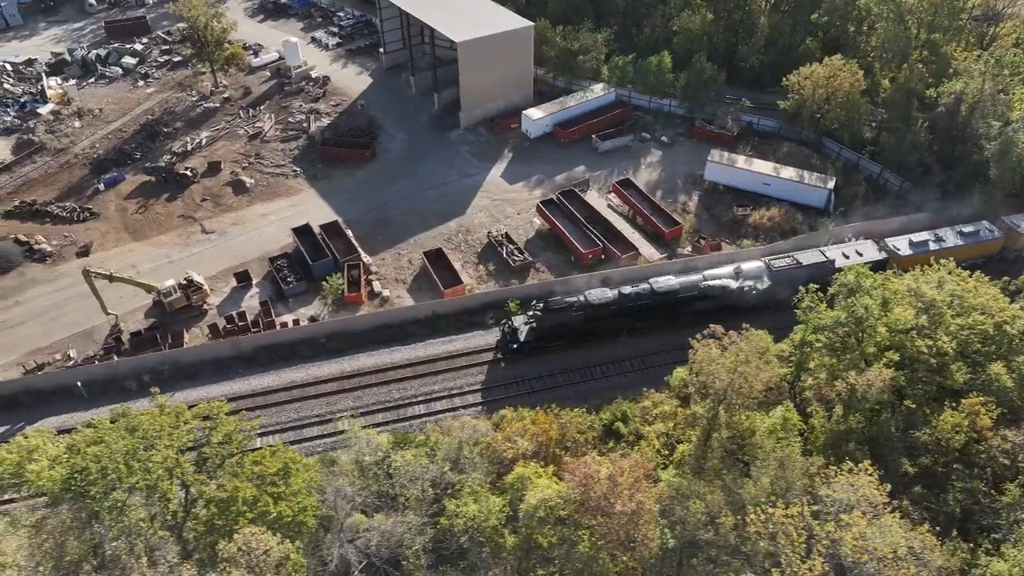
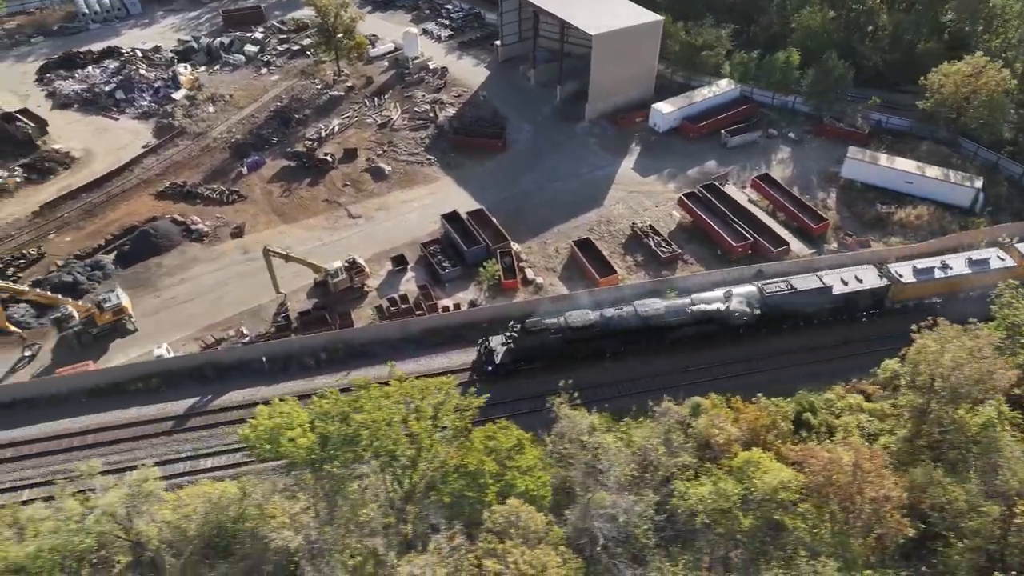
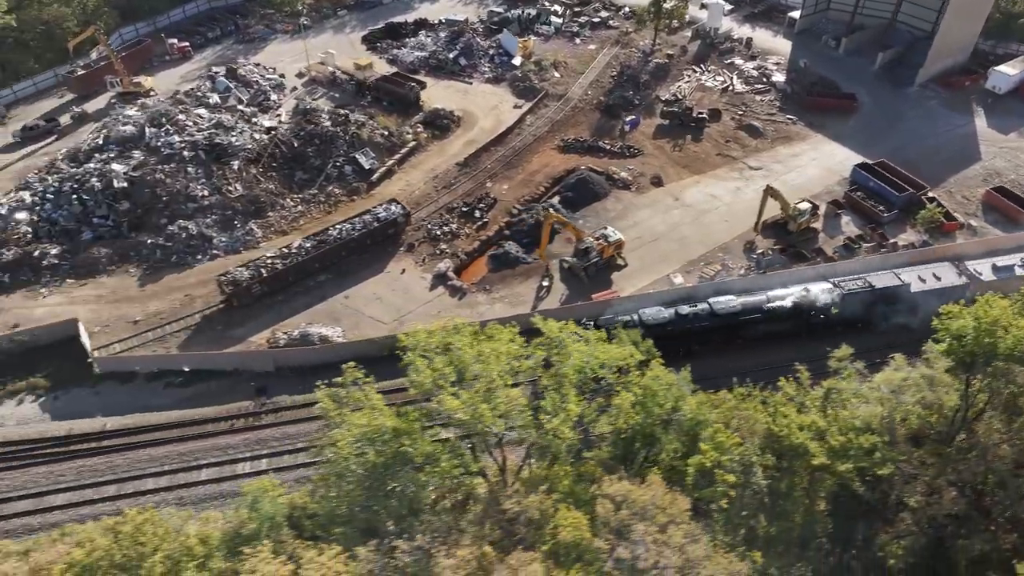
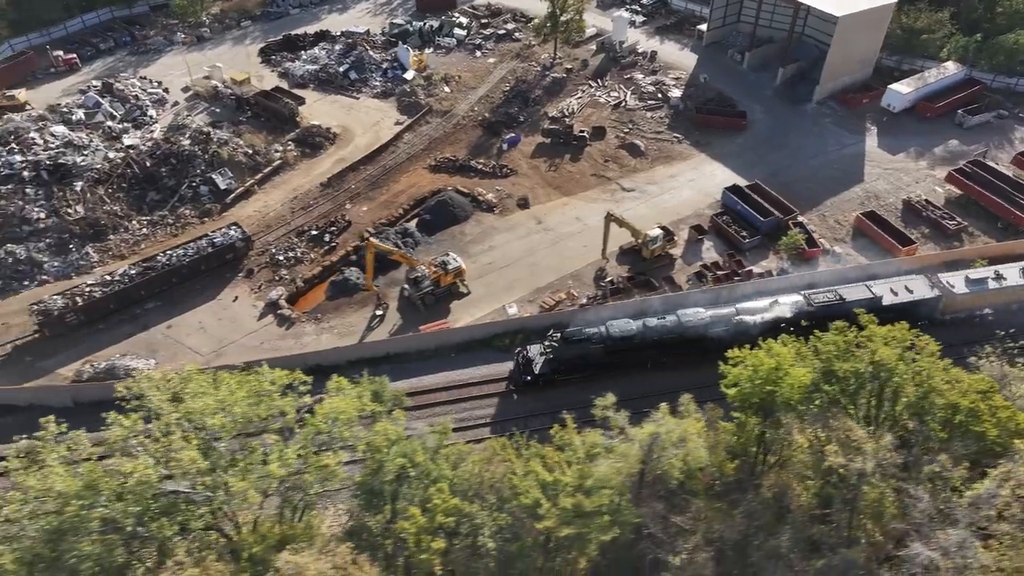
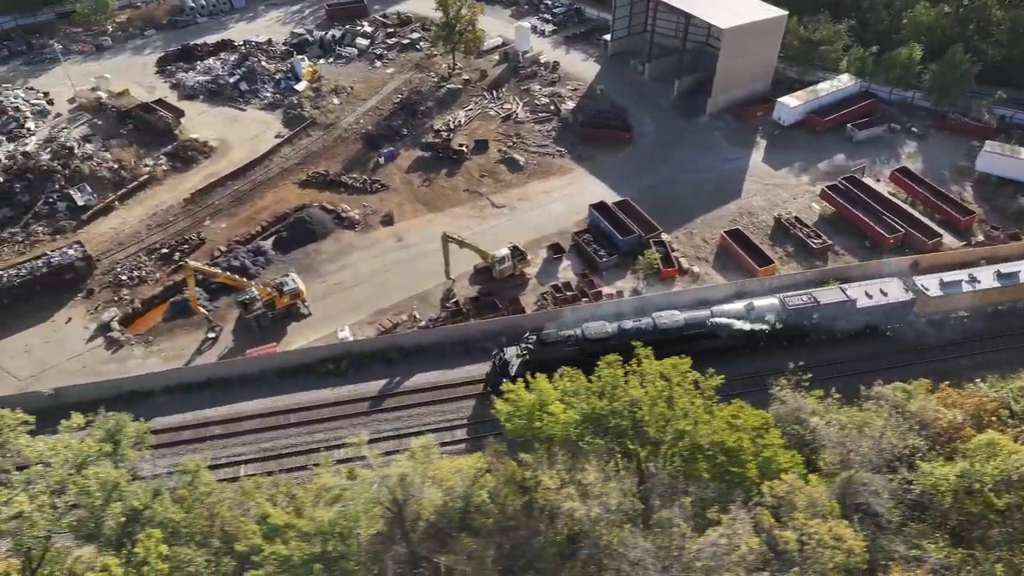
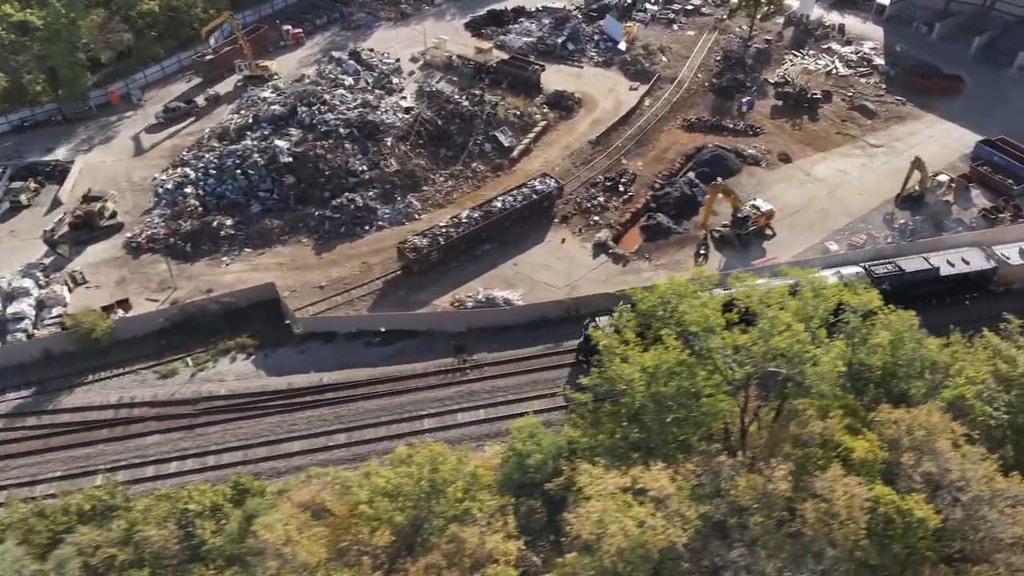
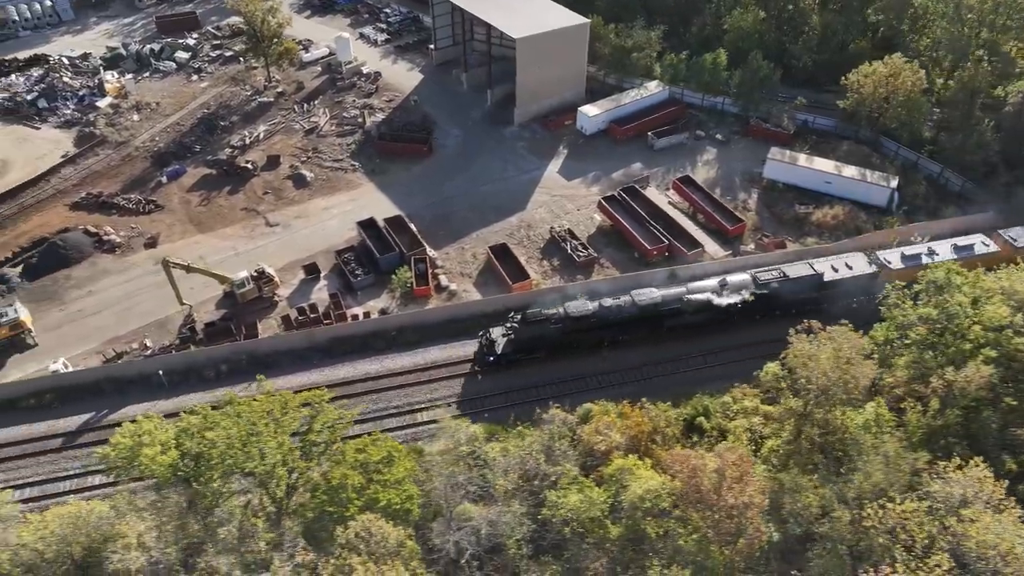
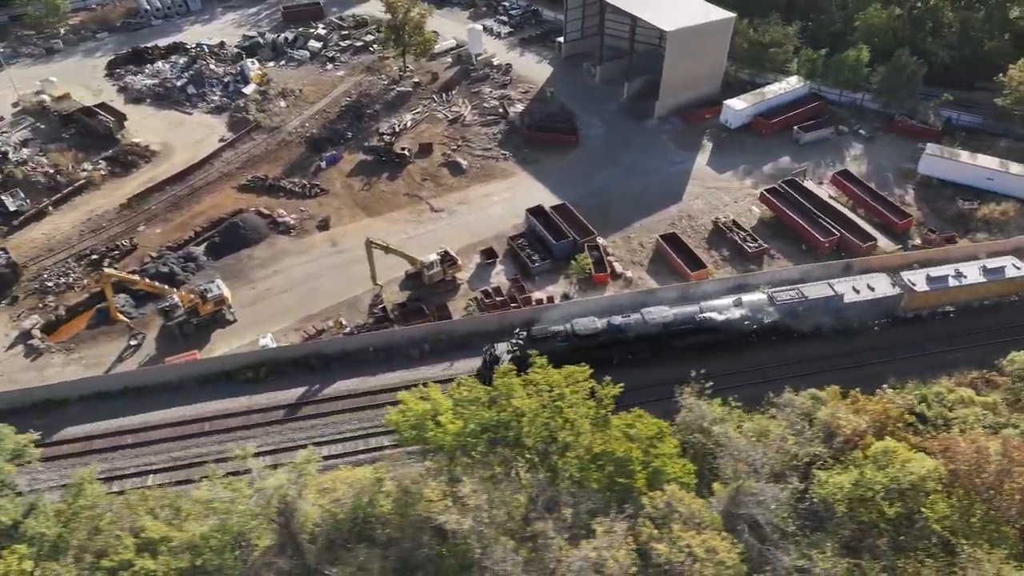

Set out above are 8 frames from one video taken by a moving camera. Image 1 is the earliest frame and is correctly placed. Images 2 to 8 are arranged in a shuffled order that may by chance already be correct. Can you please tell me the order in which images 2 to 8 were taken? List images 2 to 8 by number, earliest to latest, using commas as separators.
7, 2, 8, 5, 4, 3, 6
